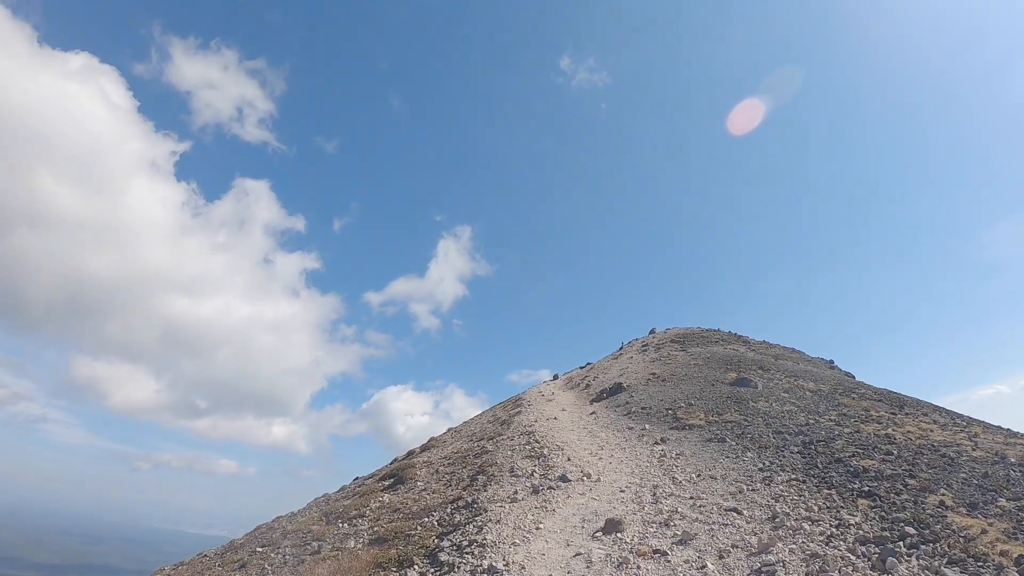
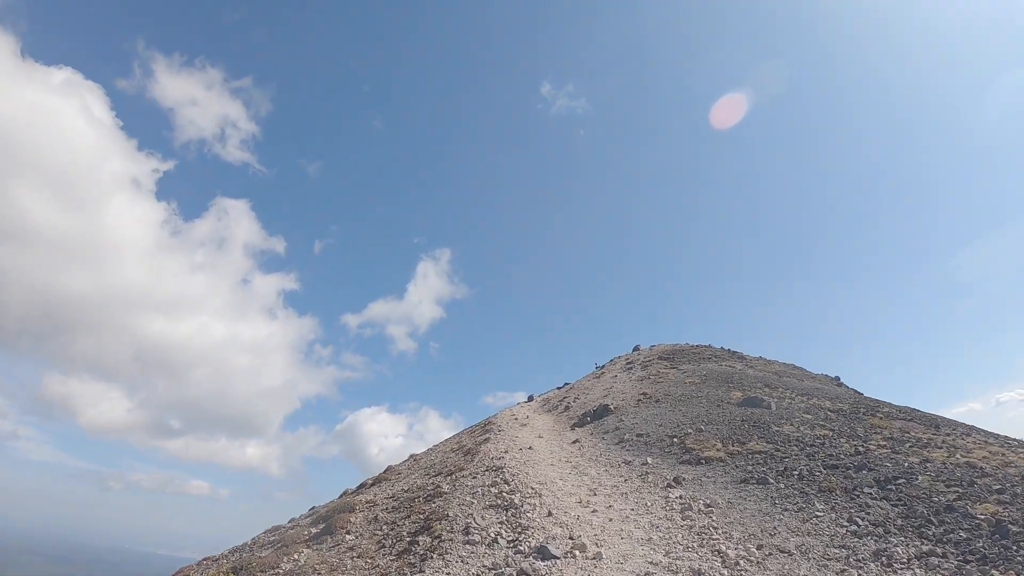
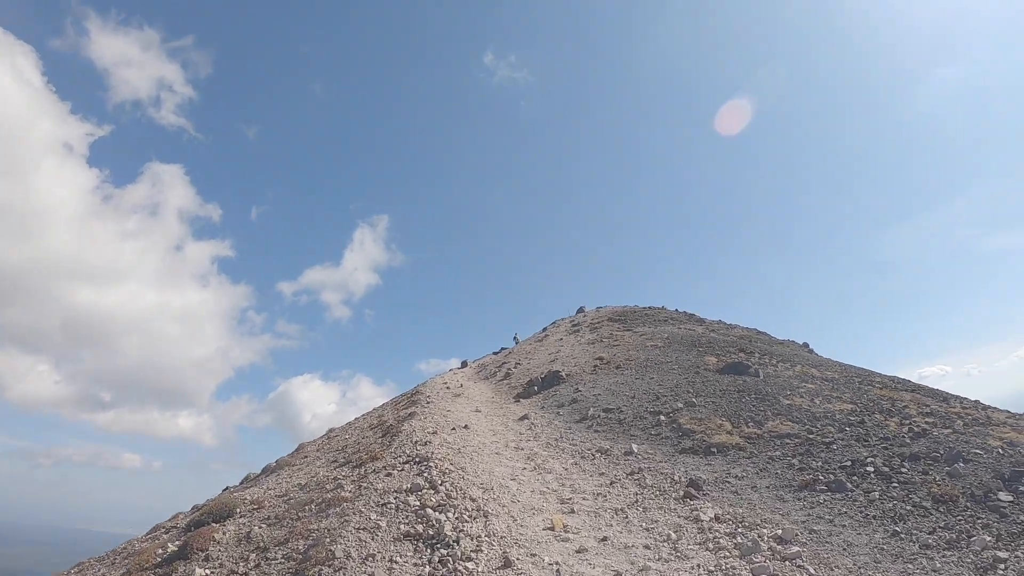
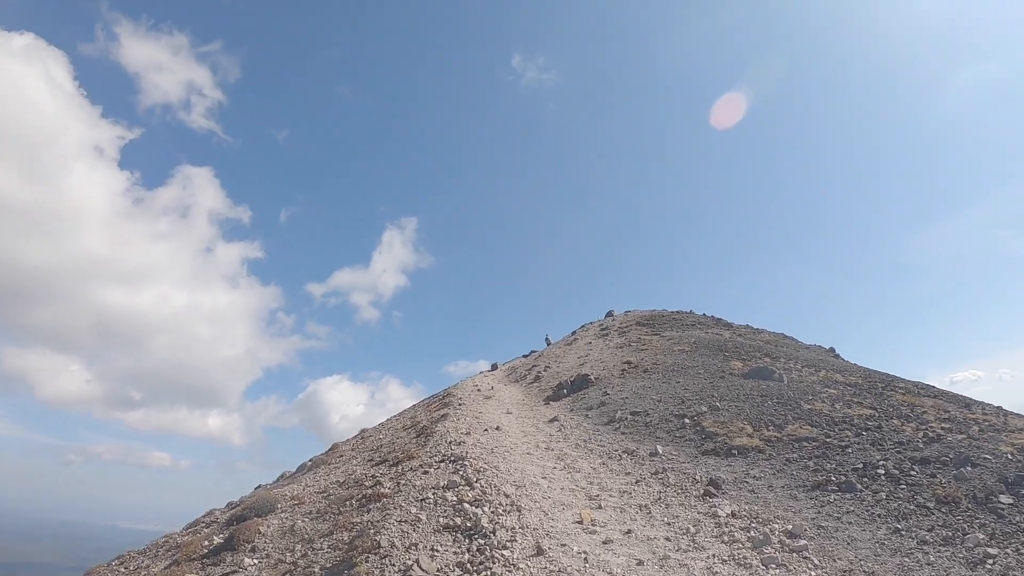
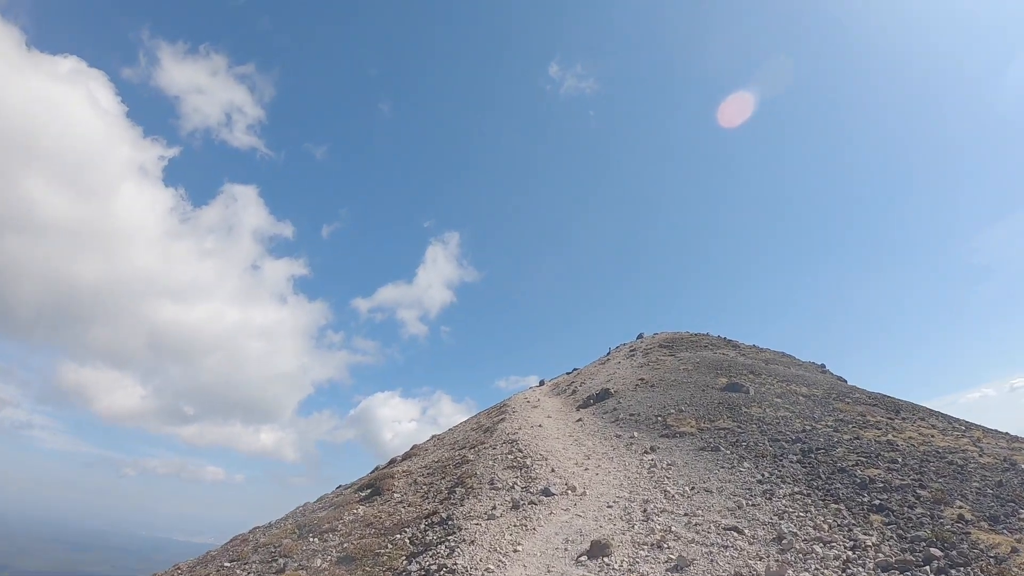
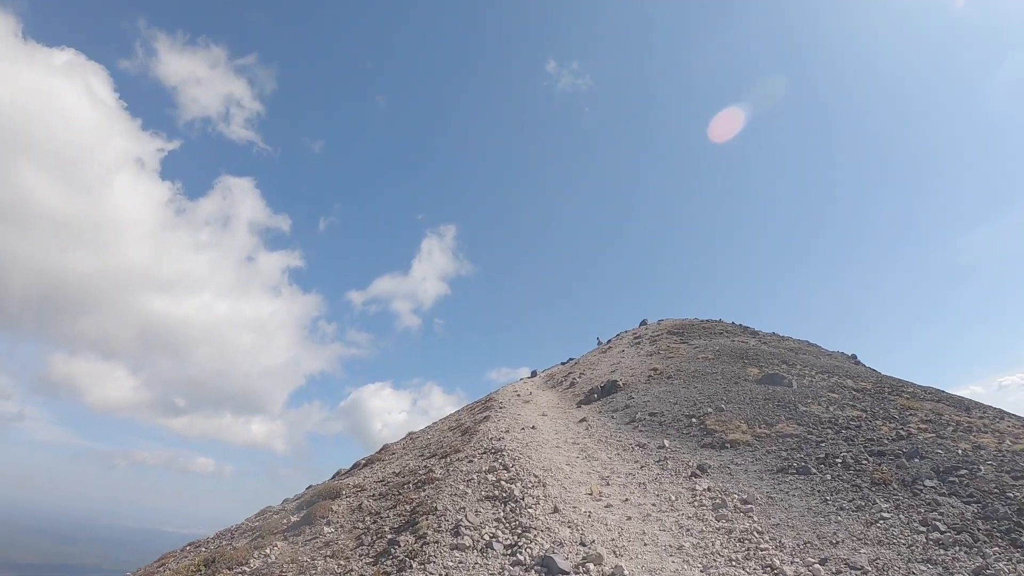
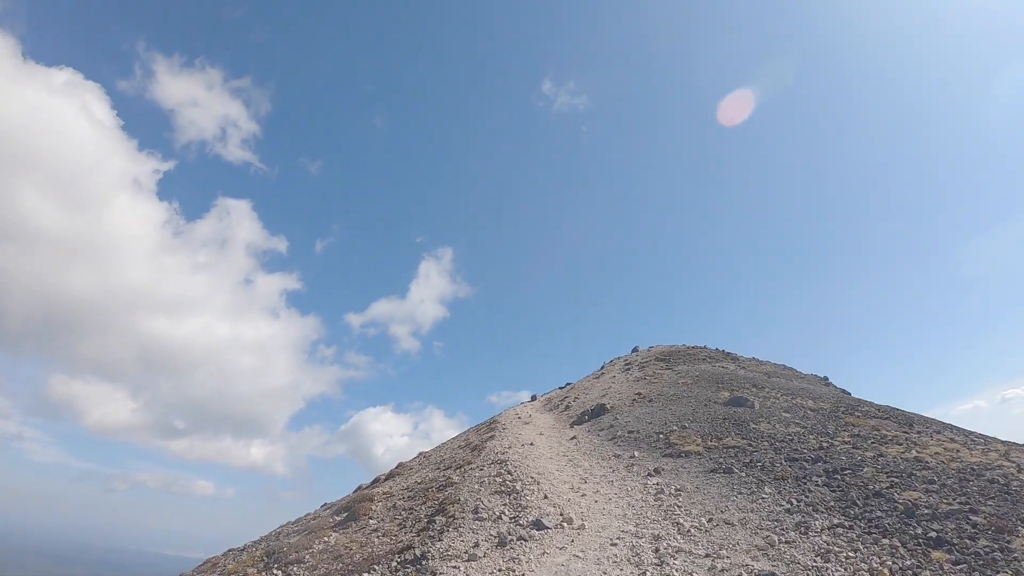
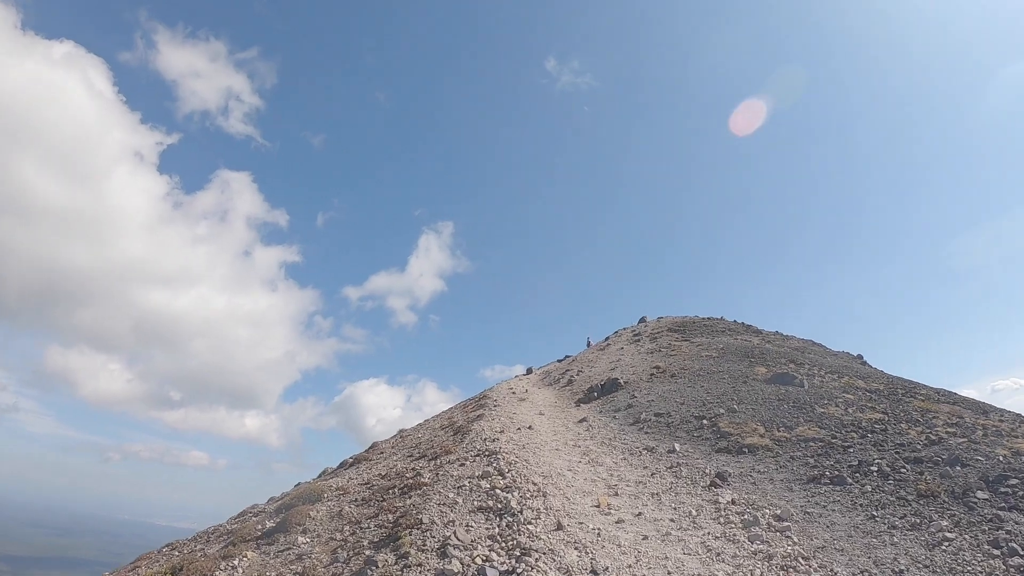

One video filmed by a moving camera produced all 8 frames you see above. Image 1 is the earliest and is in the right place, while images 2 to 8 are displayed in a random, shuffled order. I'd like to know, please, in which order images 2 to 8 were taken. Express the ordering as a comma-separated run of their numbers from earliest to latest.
5, 7, 2, 6, 8, 4, 3
